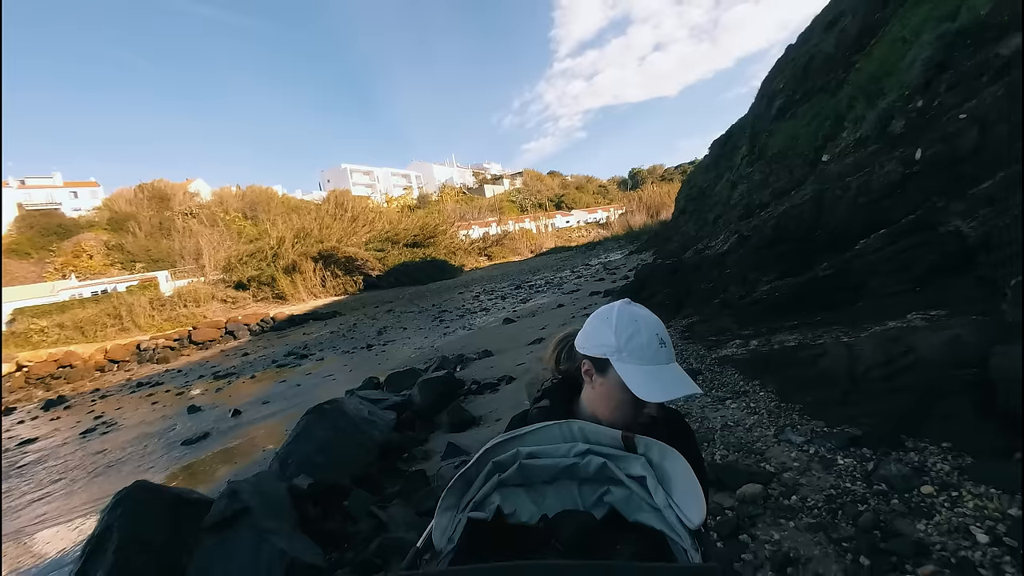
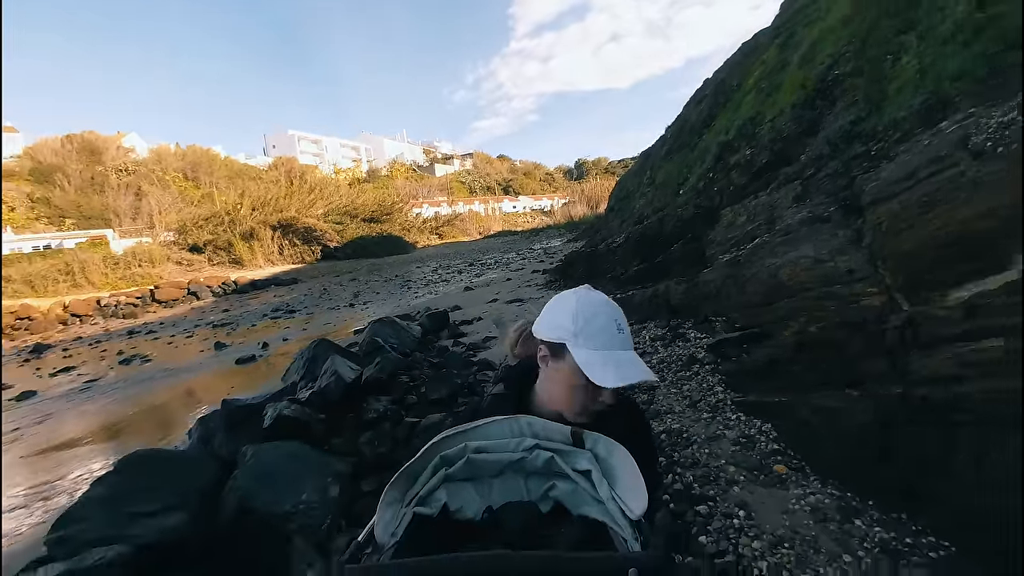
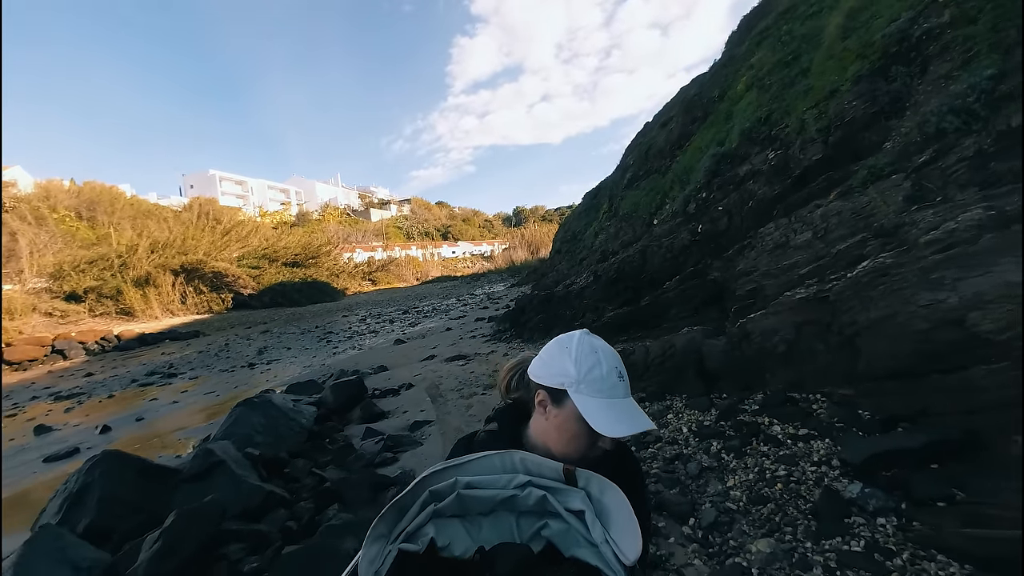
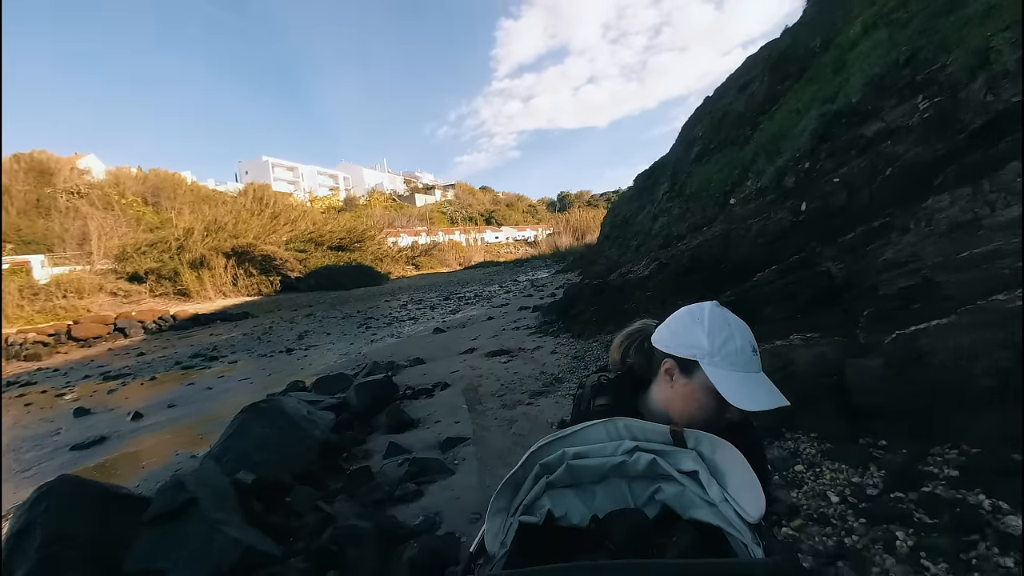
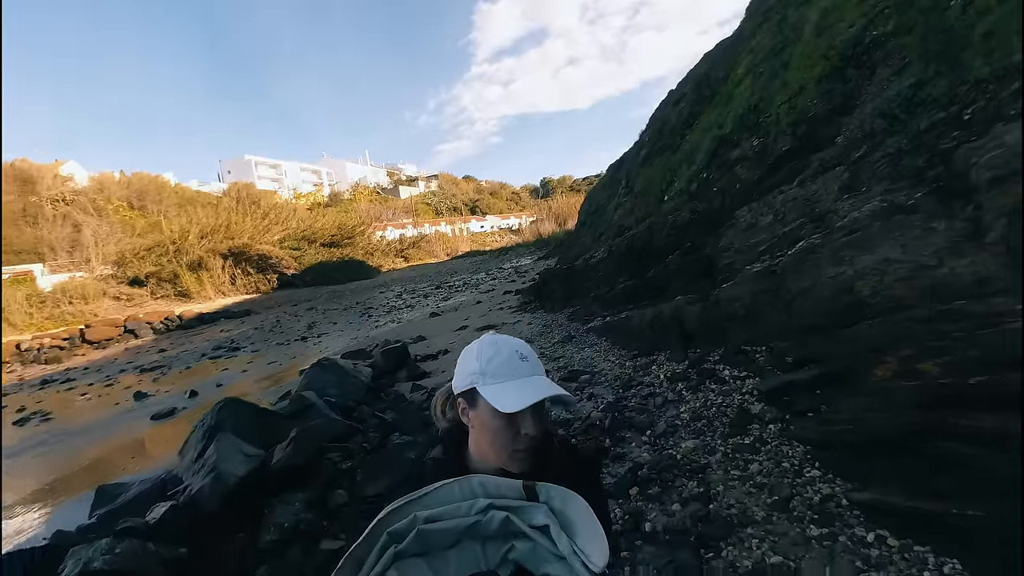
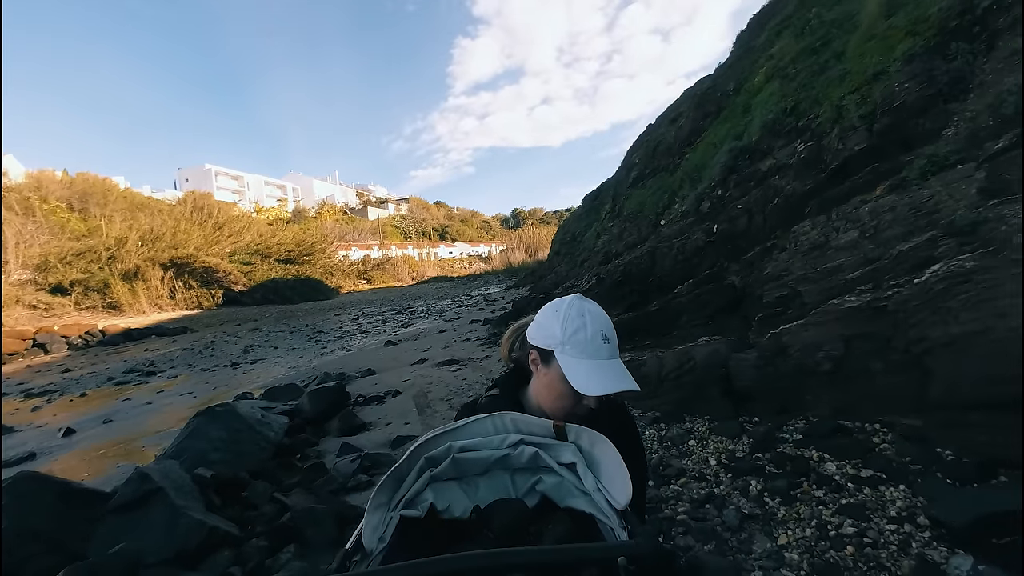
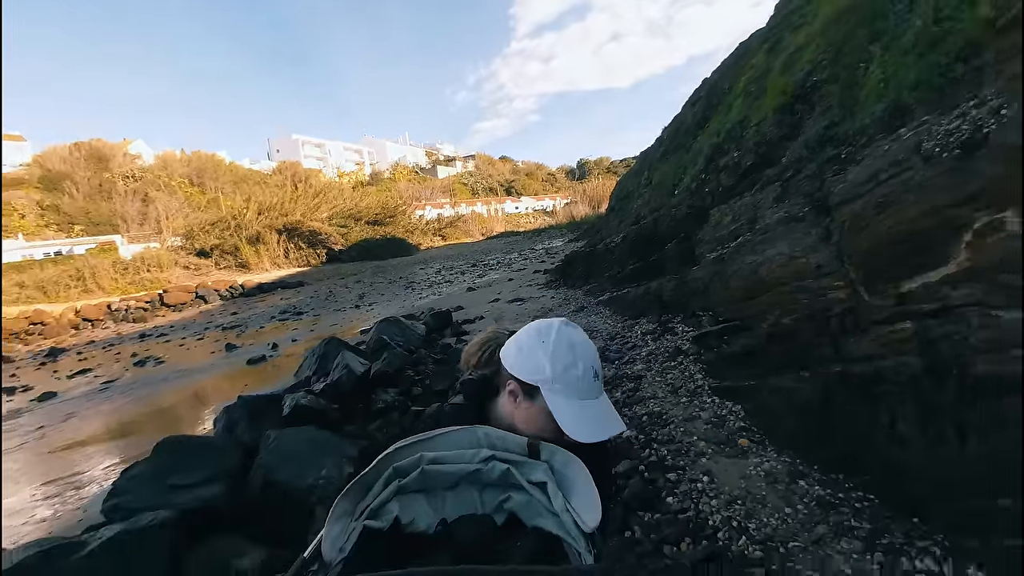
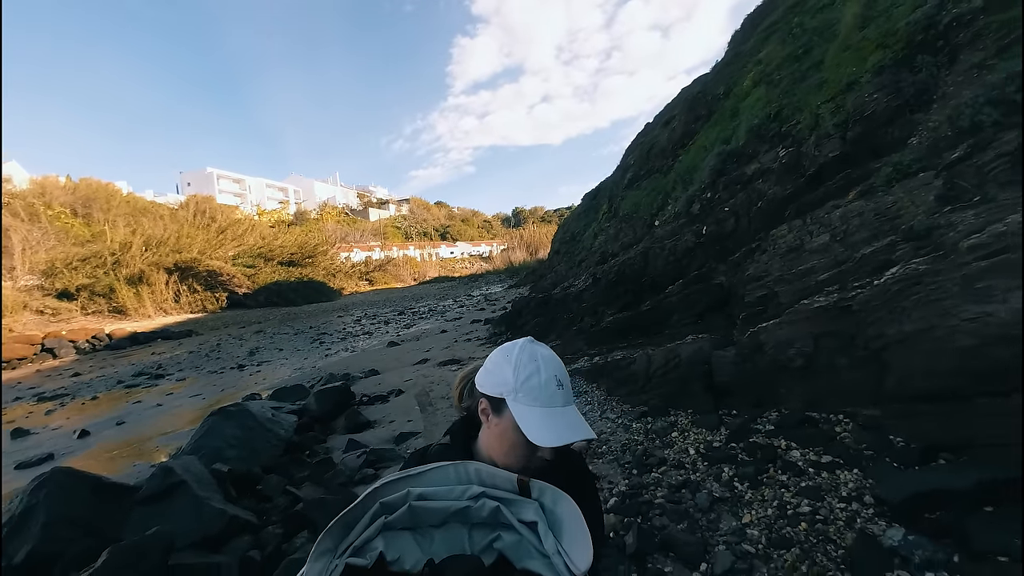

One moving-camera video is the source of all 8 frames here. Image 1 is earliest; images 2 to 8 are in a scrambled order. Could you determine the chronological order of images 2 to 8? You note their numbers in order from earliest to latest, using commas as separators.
4, 6, 8, 3, 5, 2, 7
